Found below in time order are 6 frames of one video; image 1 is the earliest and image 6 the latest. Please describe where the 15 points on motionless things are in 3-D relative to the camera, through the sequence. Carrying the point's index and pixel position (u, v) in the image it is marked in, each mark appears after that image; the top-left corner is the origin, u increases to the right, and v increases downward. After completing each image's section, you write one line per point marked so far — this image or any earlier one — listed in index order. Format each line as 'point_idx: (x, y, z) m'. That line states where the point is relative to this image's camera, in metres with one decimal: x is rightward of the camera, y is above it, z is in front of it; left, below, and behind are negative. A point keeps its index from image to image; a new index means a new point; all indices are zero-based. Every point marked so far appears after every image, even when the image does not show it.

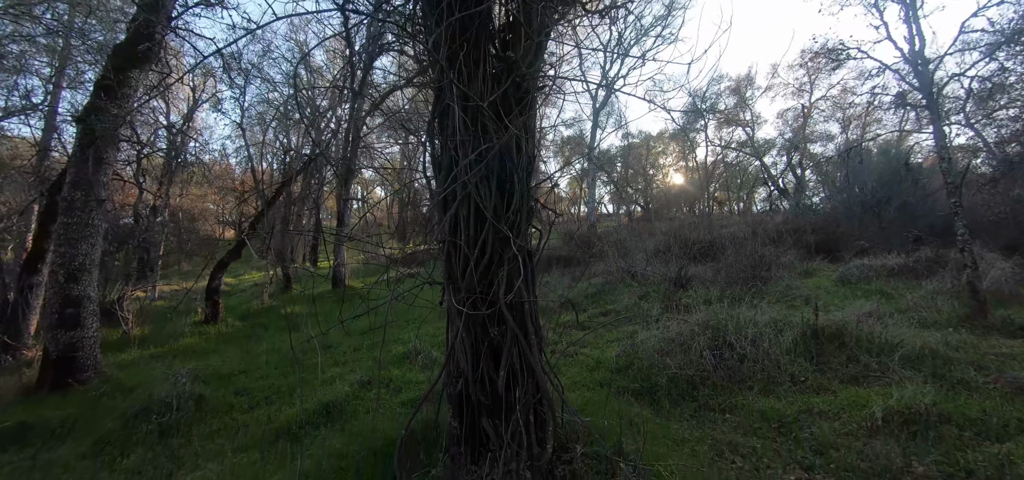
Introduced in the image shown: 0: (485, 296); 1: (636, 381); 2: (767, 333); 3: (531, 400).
0: (-0.2, -0.4, +3.4) m
1: (+1.3, -1.5, +5.4) m
2: (+2.9, -1.1, +5.8) m
3: (+0.1, -1.1, +3.3) m
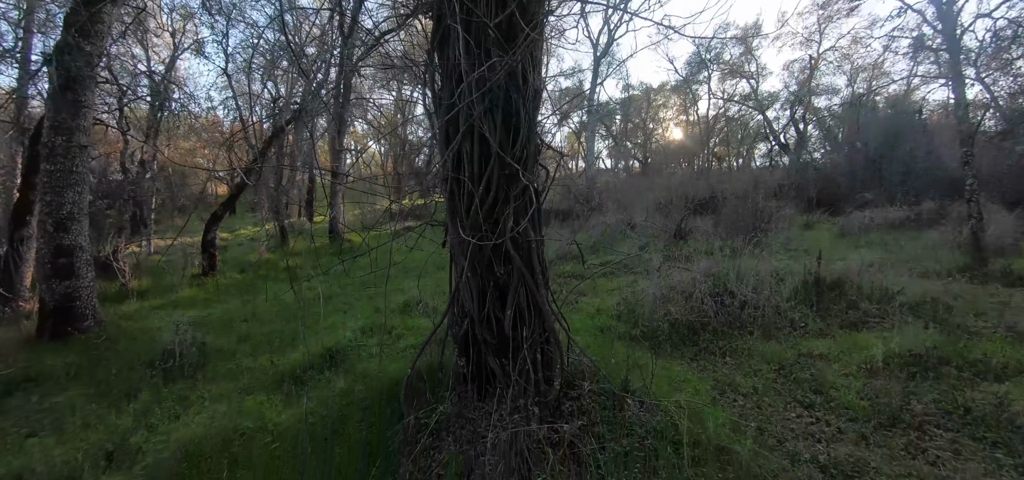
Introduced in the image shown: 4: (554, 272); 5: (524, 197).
0: (-0.2, 0.0, +3.4) m
1: (+1.3, -0.9, +5.4) m
2: (+3.0, -0.5, +5.8) m
3: (+0.2, -0.7, +3.3) m
4: (+0.6, -0.4, +7.4) m
5: (+0.1, +0.3, +3.4) m
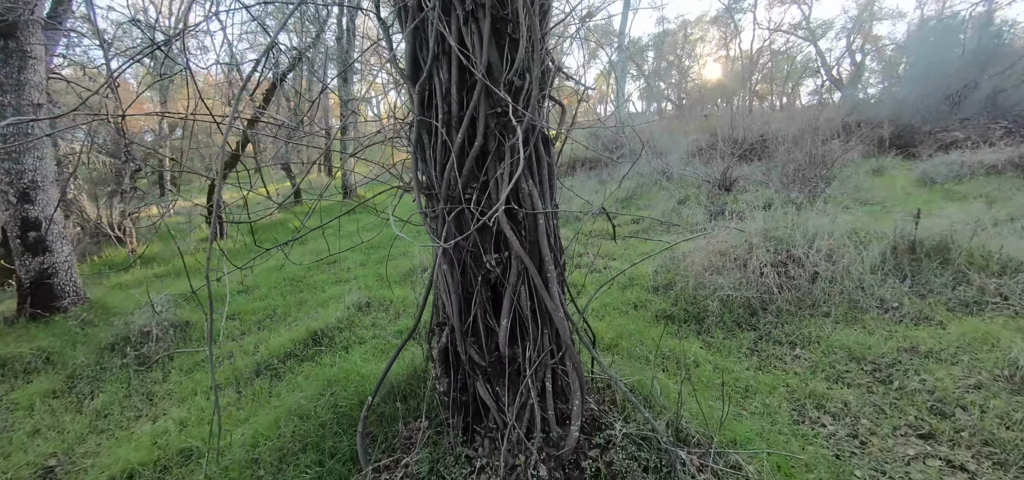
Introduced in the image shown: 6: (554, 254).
0: (-0.2, +0.1, +2.3) m
1: (+1.5, -0.5, +4.4) m
2: (+3.1, -0.1, +4.6) m
3: (+0.2, -0.6, +2.3) m
4: (+0.8, +0.1, +6.4) m
5: (+0.1, +0.4, +2.3) m
6: (+0.2, -0.1, +2.4) m
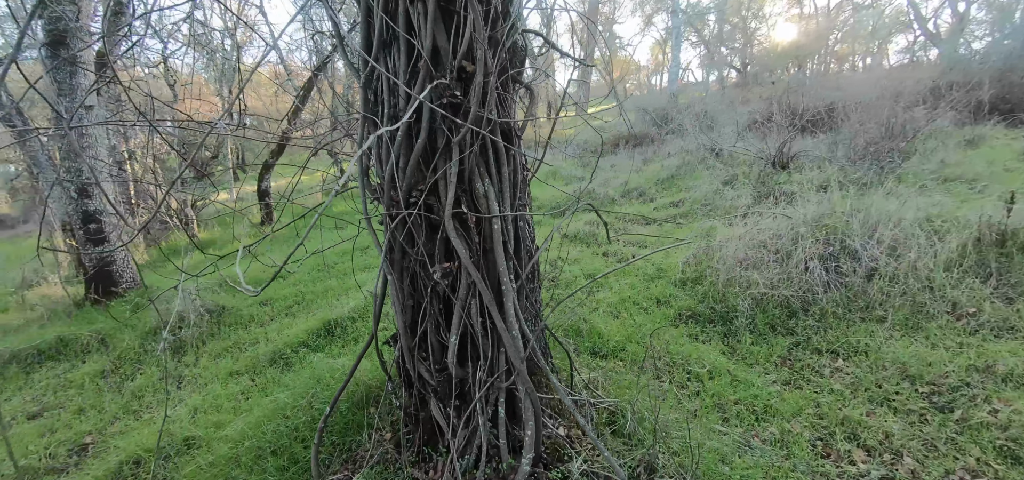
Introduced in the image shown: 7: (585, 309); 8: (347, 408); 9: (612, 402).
0: (-0.4, +0.1, +2.1) m
1: (+1.5, -0.5, +3.9) m
2: (+3.1, 0.0, +3.9) m
3: (0.0, -0.6, +2.1) m
4: (+1.1, +0.3, +5.9) m
5: (-0.1, +0.4, +2.0) m
6: (0.0, -0.1, +2.1) m
7: (+0.5, -0.5, +3.7) m
8: (-0.9, -0.9, +2.7) m
9: (+0.5, -0.8, +2.4) m
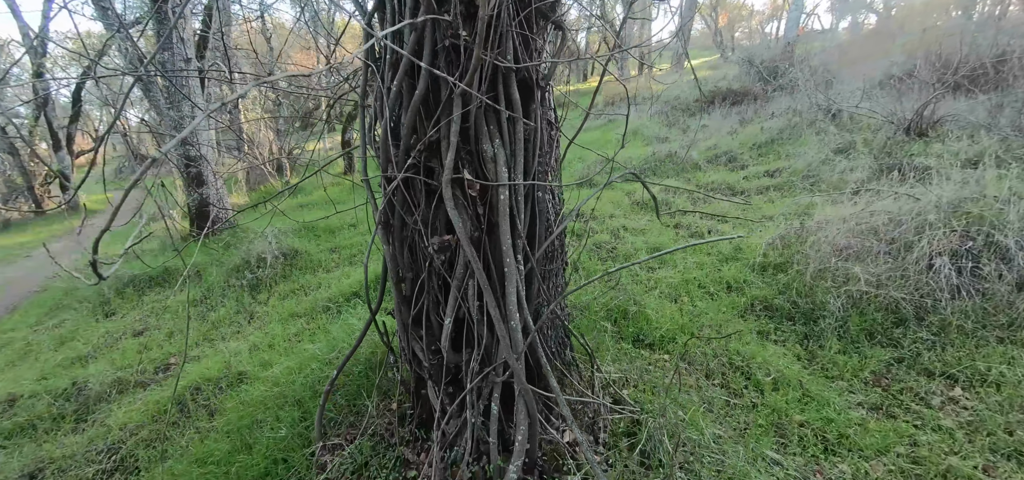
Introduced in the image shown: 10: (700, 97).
0: (-0.3, +0.2, +1.8) m
1: (+1.8, -0.3, +3.3) m
2: (+3.4, 0.0, +3.0) m
3: (-0.1, -0.5, +1.8) m
4: (+1.9, +0.6, +5.3) m
5: (-0.1, +0.5, +1.7) m
6: (0.0, 0.0, +1.8) m
7: (+0.8, -0.3, +3.3) m
8: (-0.8, -0.7, +2.5) m
9: (+0.5, -0.7, +2.0) m
10: (+3.0, +2.3, +8.1) m
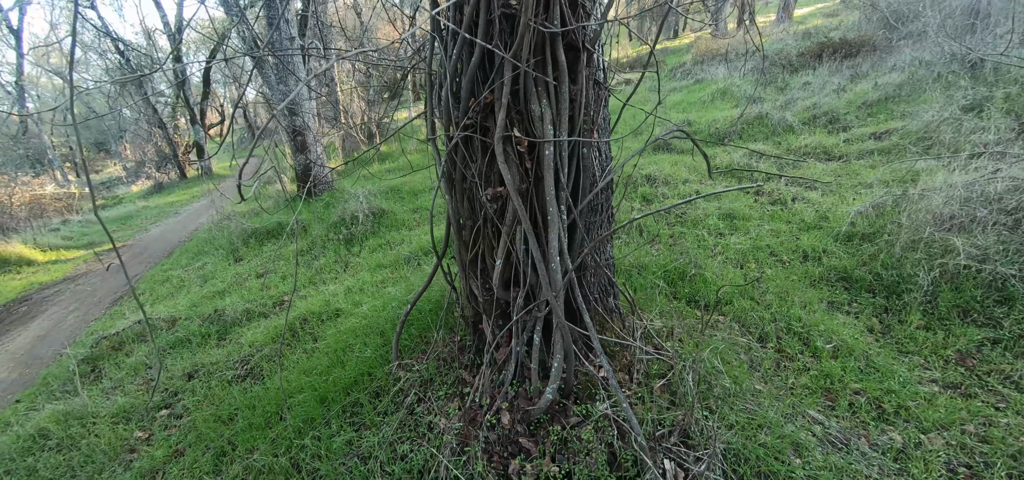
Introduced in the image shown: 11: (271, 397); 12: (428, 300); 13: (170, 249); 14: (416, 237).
0: (-0.2, +0.4, +2.0) m
1: (+2.2, -0.1, +3.1) m
2: (+3.8, +0.1, +2.4) m
3: (+0.1, -0.3, +2.0) m
4: (+2.7, +0.9, +5.0) m
5: (+0.1, +0.6, +1.8) m
6: (+0.2, +0.2, +1.9) m
7: (+1.3, -0.1, +3.3) m
8: (-0.5, -0.4, +2.9) m
9: (+0.7, -0.5, +2.1) m
10: (+4.4, +2.8, +7.4) m
11: (-1.3, -0.8, +2.6) m
12: (-0.5, -0.4, +2.9) m
13: (-4.2, -0.1, +6.1) m
14: (-1.2, -0.1, +5.6) m
